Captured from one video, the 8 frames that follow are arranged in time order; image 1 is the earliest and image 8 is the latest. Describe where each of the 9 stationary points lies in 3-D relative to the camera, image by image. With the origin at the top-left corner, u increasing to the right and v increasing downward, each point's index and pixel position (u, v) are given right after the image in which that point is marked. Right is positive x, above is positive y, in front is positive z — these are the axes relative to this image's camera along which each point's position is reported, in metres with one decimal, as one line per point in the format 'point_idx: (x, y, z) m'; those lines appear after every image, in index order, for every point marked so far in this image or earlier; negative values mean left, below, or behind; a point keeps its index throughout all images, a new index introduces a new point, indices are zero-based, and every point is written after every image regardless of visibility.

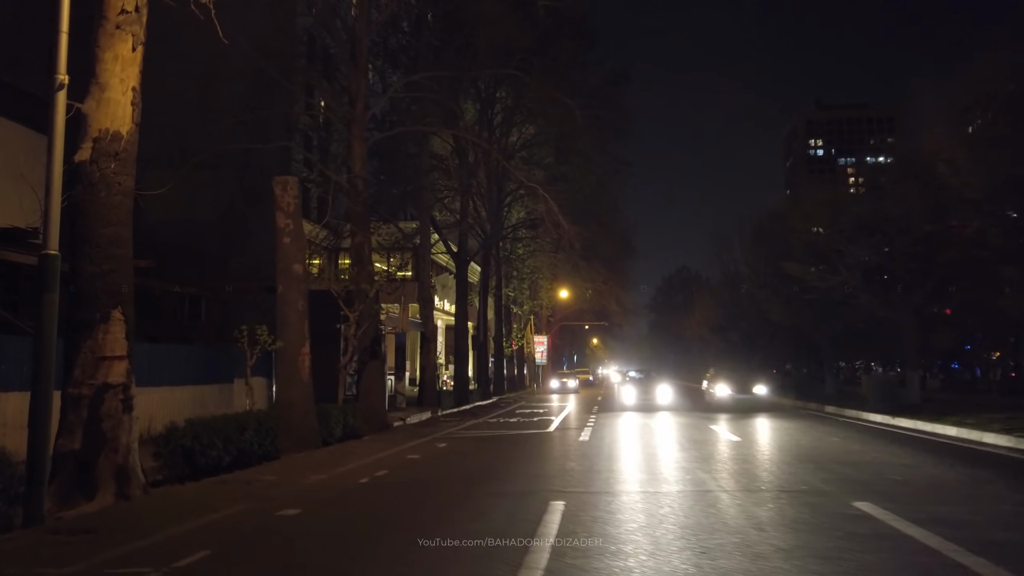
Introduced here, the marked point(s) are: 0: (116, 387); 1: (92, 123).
0: (-5.4, -1.4, +11.2) m
1: (-5.9, +2.3, +11.4) m
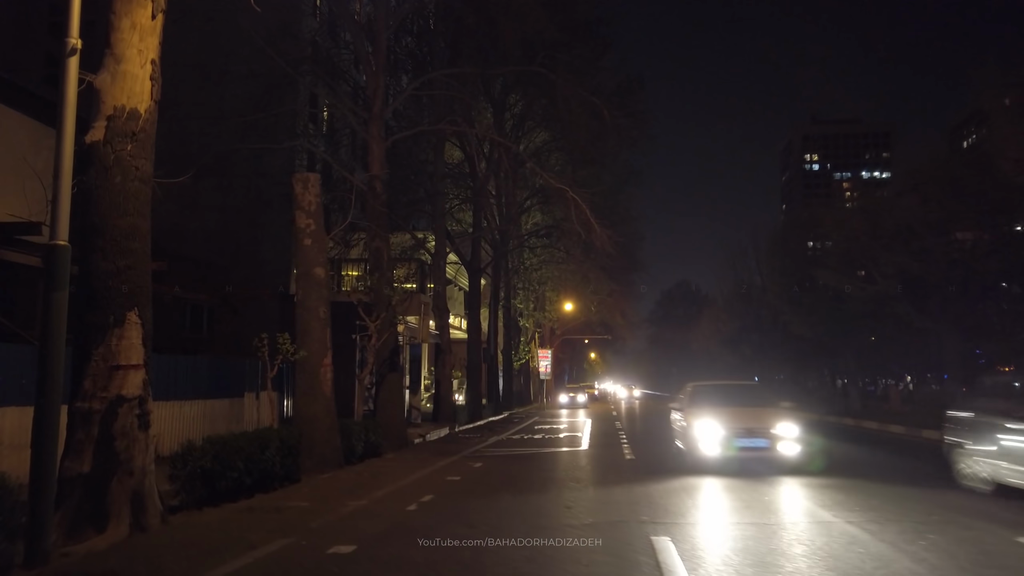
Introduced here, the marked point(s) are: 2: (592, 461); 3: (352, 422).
0: (-4.5, -1.4, +9.7) m
1: (-5.0, +2.3, +10.0) m
2: (+2.1, -4.2, +19.4) m
3: (-3.7, -3.2, +19.1) m
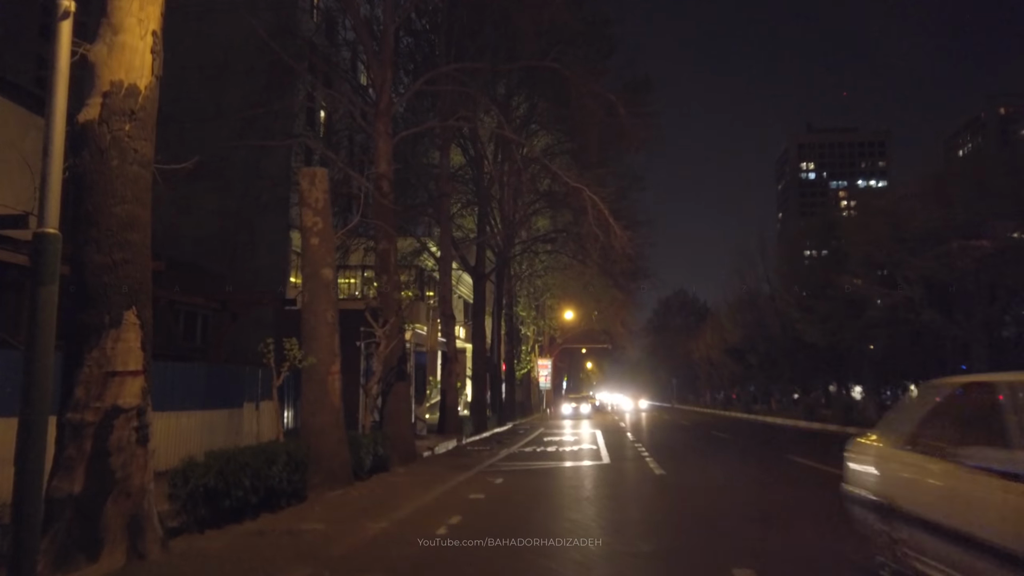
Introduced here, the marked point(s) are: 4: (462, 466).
0: (-4.0, -1.3, +8.6) m
1: (-4.5, +2.3, +8.9) m
2: (+2.5, -4.3, +18.3) m
3: (-3.3, -3.2, +18.0) m
4: (-1.2, -4.3, +19.9) m
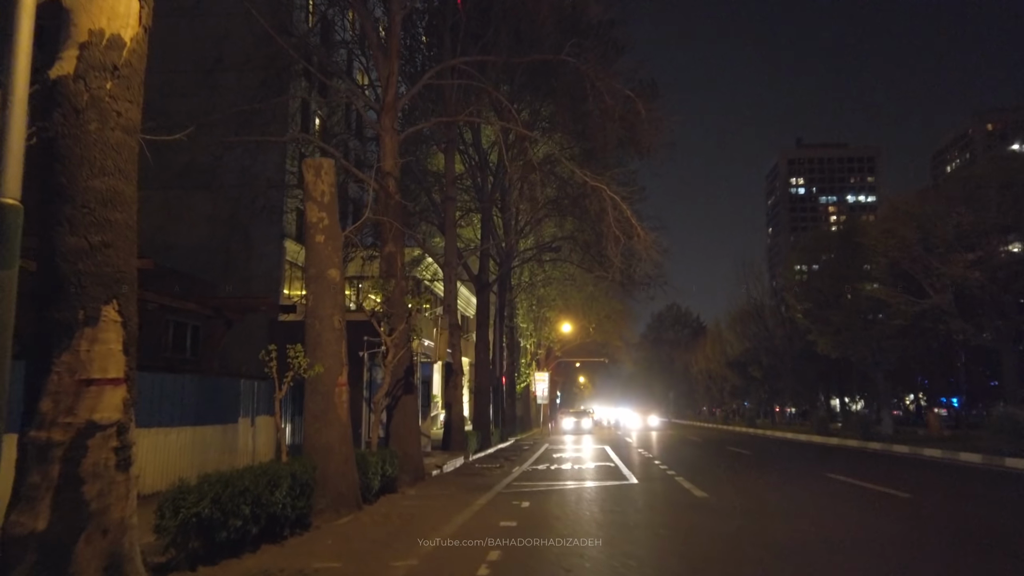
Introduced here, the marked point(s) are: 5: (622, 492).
0: (-3.5, -1.2, +7.0) m
1: (-3.9, +2.4, +7.4) m
2: (+2.9, -4.4, +16.7) m
3: (-2.9, -3.3, +16.4) m
4: (-0.8, -4.5, +18.3) m
5: (+2.5, -4.6, +18.6) m
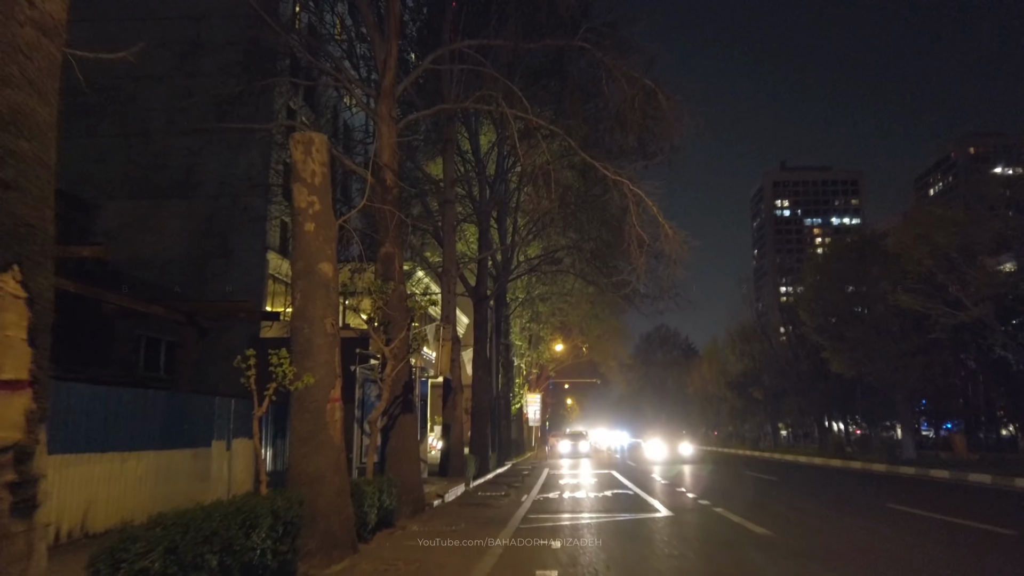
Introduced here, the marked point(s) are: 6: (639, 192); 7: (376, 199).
0: (-3.0, -1.0, +4.7) m
1: (-3.4, +2.7, +5.2) m
2: (+3.2, -4.4, +14.5) m
3: (-2.6, -3.3, +14.1) m
4: (-0.5, -4.5, +16.0) m
5: (+2.8, -4.7, +16.3) m
6: (+2.9, +2.1, +18.2) m
7: (-3.2, +2.1, +19.0) m
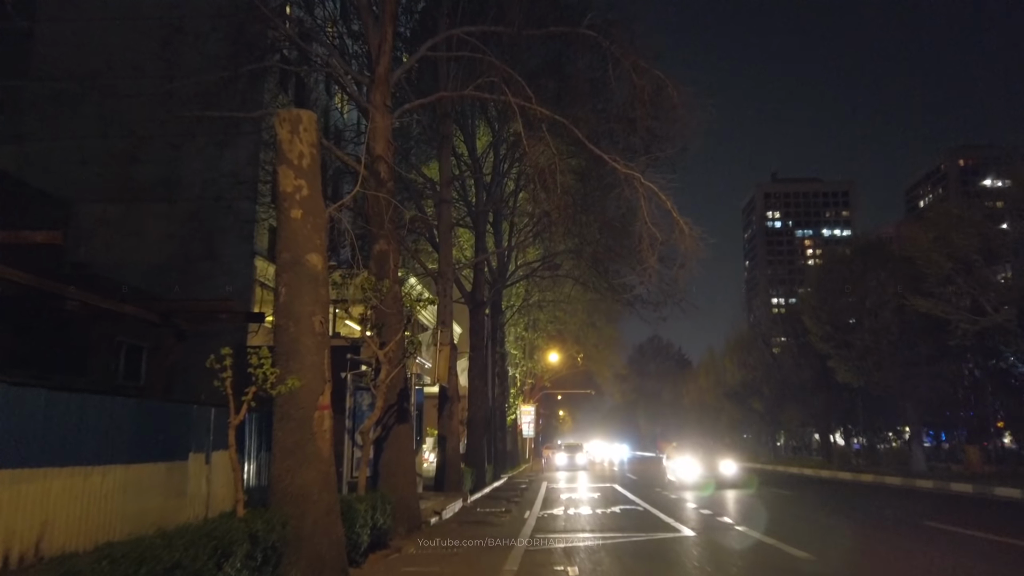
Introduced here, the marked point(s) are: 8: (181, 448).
0: (-2.7, -0.8, +3.4) m
1: (-3.2, +2.8, +3.9) m
2: (+3.3, -4.4, +13.2) m
3: (-2.5, -3.3, +12.7) m
4: (-0.4, -4.5, +14.6) m
5: (+2.9, -4.7, +15.0) m
6: (+3.0, +2.1, +17.0) m
7: (-3.1, +2.1, +17.7) m
8: (-5.8, -2.8, +14.3) m
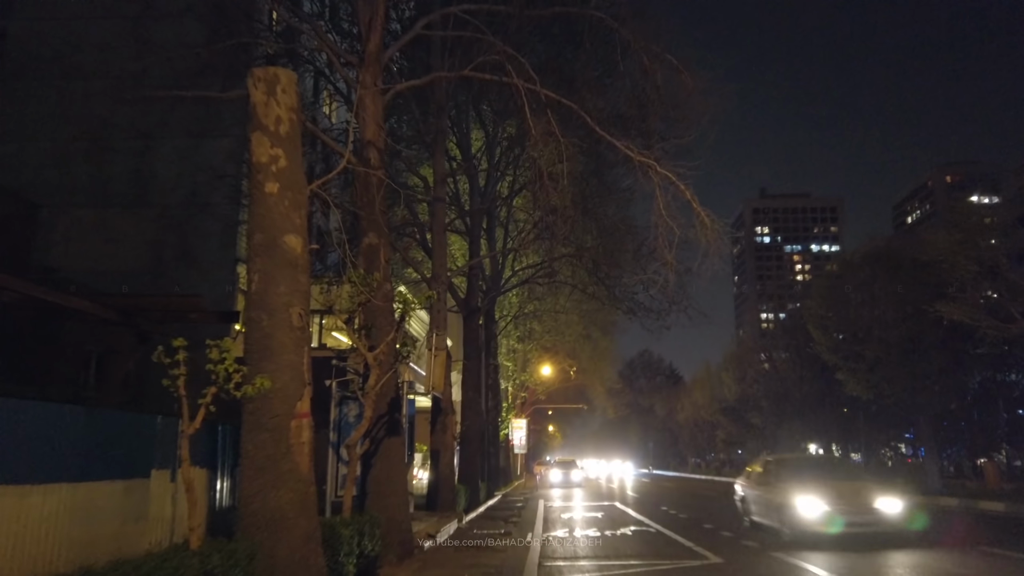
0: (-2.5, -0.5, +1.8) m
1: (-2.9, +3.1, +2.4) m
2: (+3.4, -4.3, +11.6) m
3: (-2.3, -3.2, +11.0) m
4: (-0.3, -4.4, +13.0) m
5: (+2.9, -4.6, +13.4) m
6: (+3.0, +2.1, +15.5) m
7: (-3.0, +2.1, +16.1) m
8: (-5.7, -2.7, +12.6) m
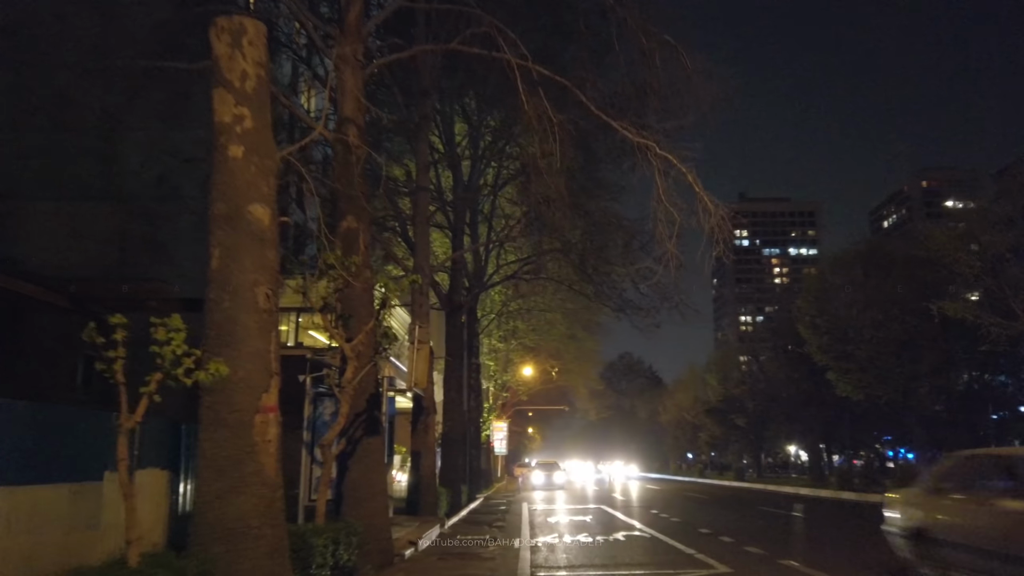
0: (-2.3, -0.3, +0.7) m
1: (-2.8, +3.4, +1.3) m
2: (+3.3, -4.1, +10.6) m
3: (-2.4, -2.9, +9.9) m
4: (-0.5, -4.2, +11.9) m
5: (+2.8, -4.4, +12.4) m
6: (+2.8, +2.3, +14.6) m
7: (-3.2, +2.3, +15.0) m
8: (-5.9, -2.5, +11.4) m
